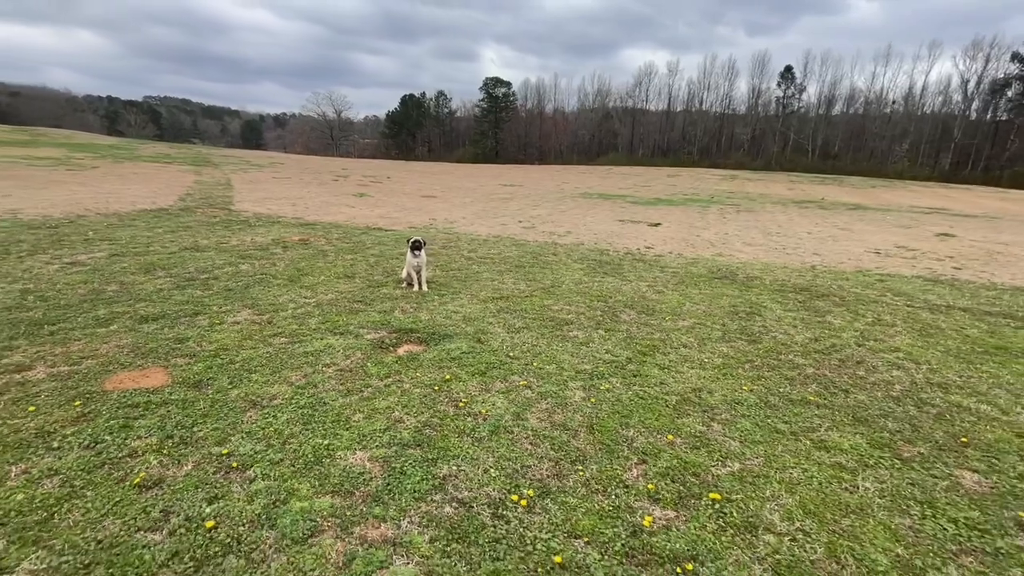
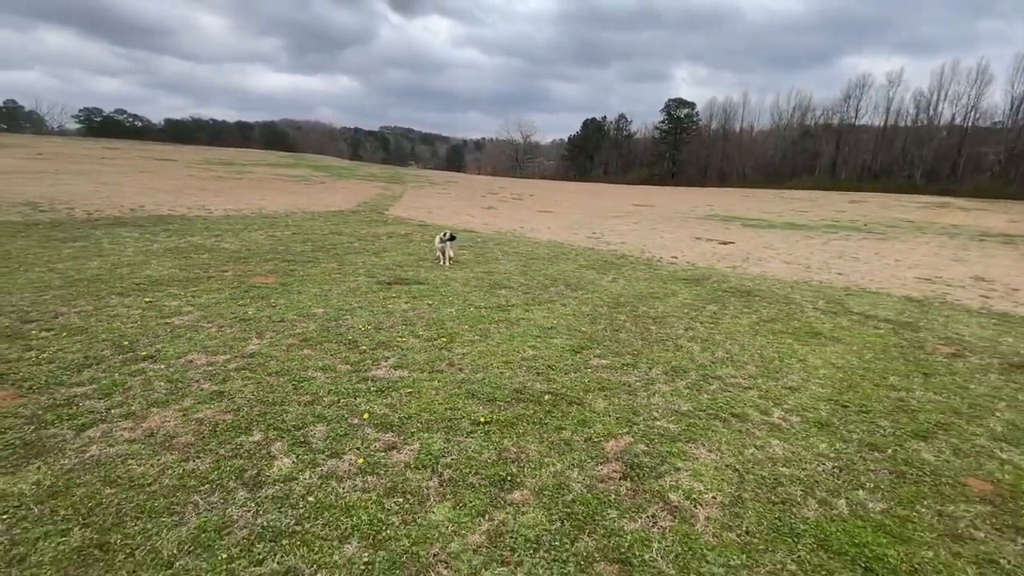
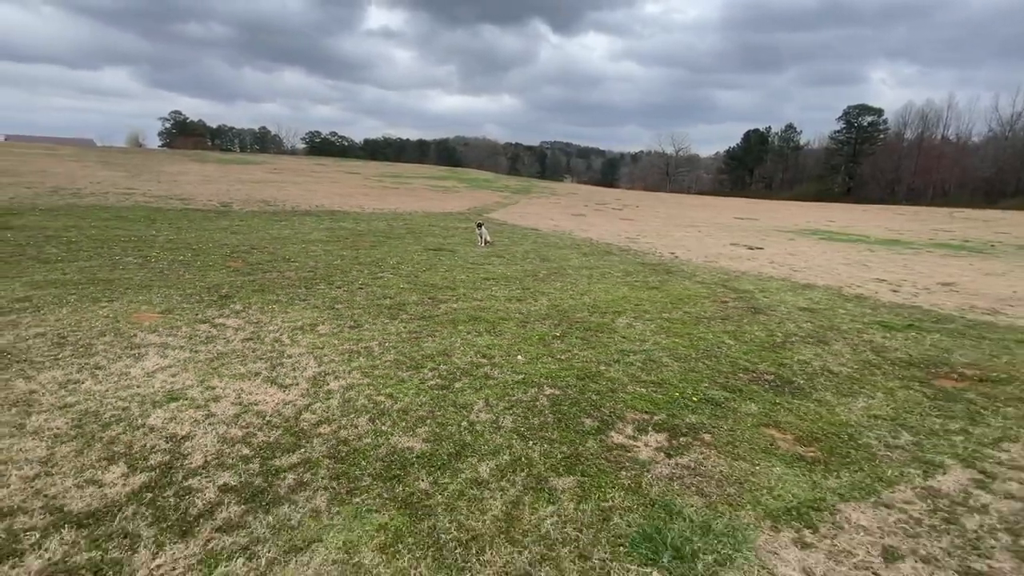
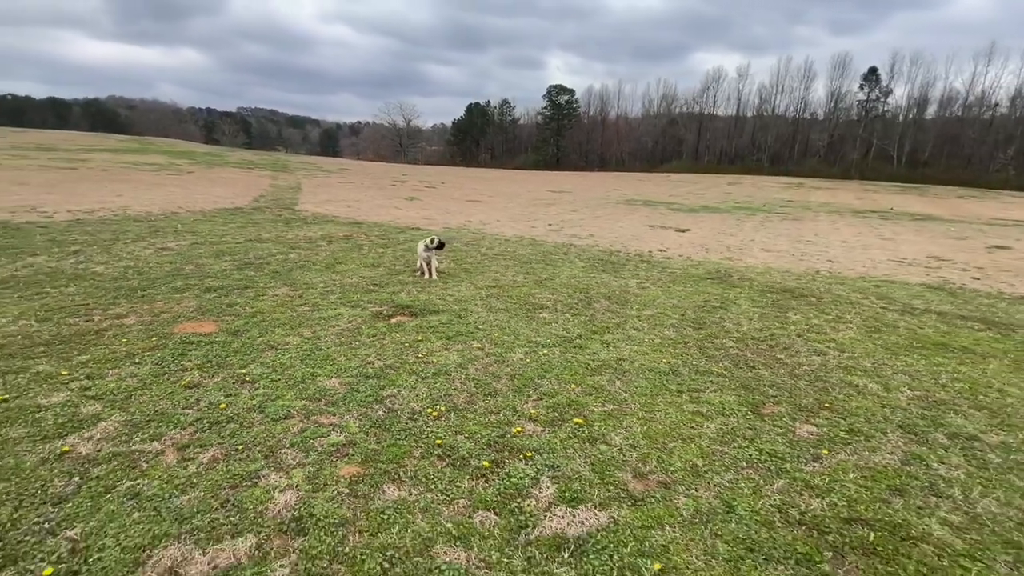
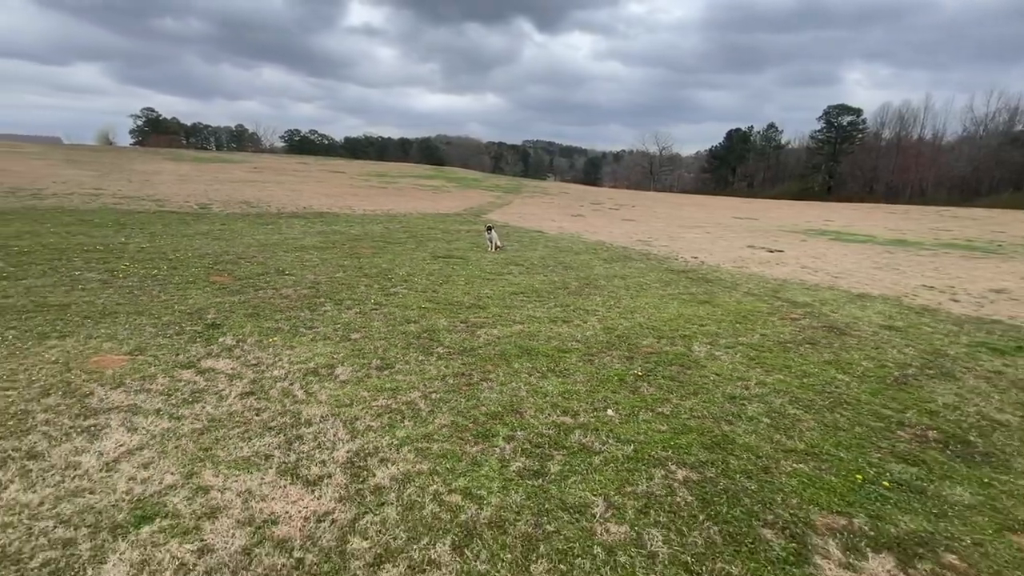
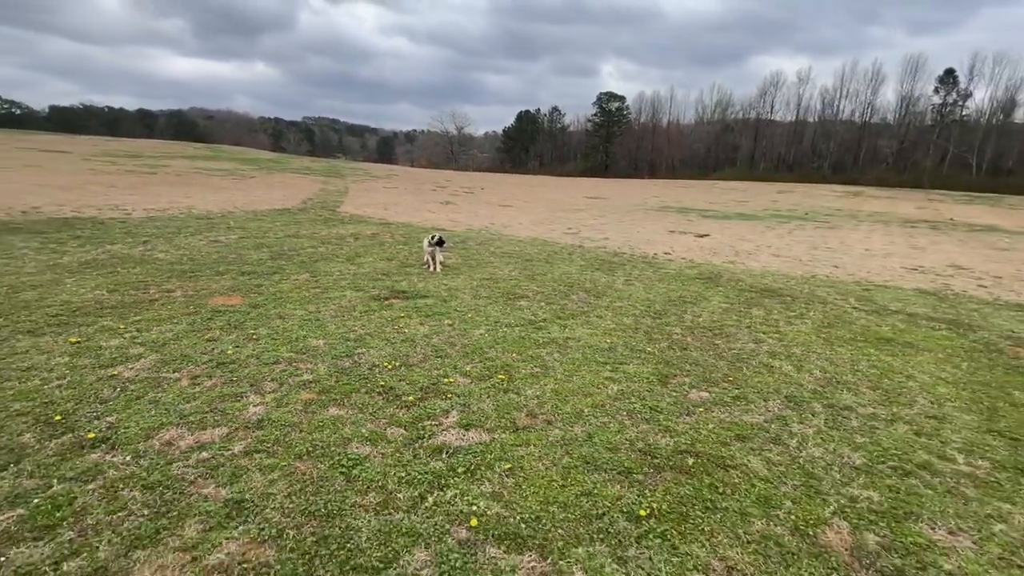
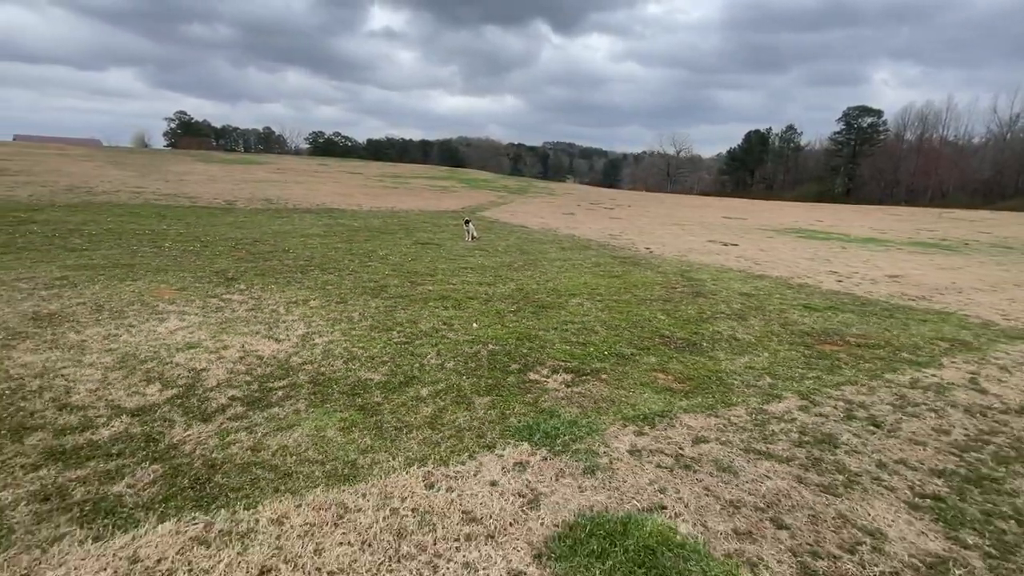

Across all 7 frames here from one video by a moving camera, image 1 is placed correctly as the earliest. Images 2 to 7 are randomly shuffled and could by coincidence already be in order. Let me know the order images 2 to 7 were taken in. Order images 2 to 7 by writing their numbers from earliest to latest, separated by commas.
4, 6, 2, 5, 3, 7
